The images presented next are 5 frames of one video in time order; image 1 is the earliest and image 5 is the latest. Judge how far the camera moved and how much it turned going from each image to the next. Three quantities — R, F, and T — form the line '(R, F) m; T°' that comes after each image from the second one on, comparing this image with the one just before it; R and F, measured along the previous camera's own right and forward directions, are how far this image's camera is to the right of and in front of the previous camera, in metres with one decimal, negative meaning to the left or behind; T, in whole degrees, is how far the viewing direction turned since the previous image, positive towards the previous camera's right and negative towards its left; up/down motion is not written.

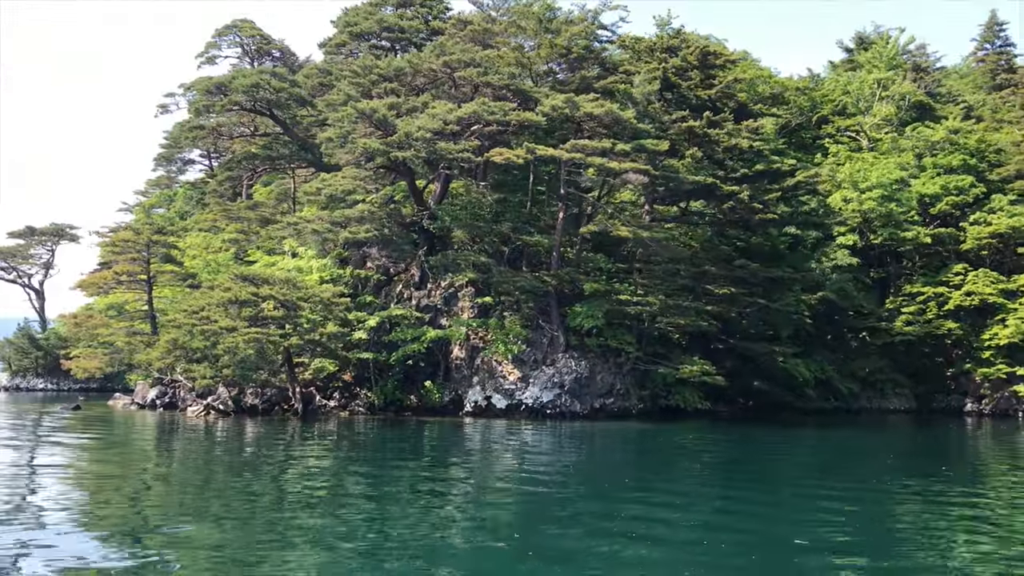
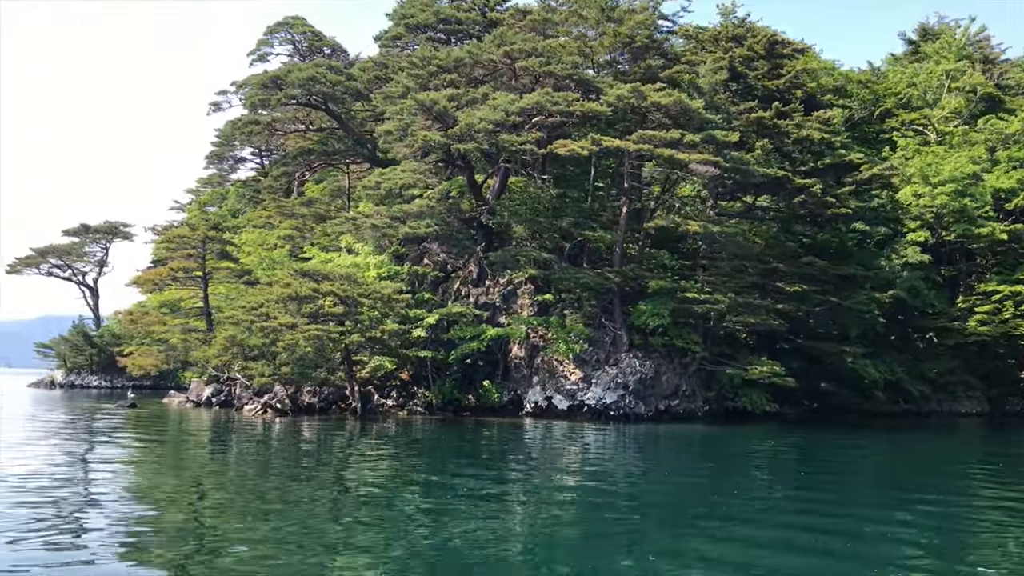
(-0.7, +1.0) m; -3°
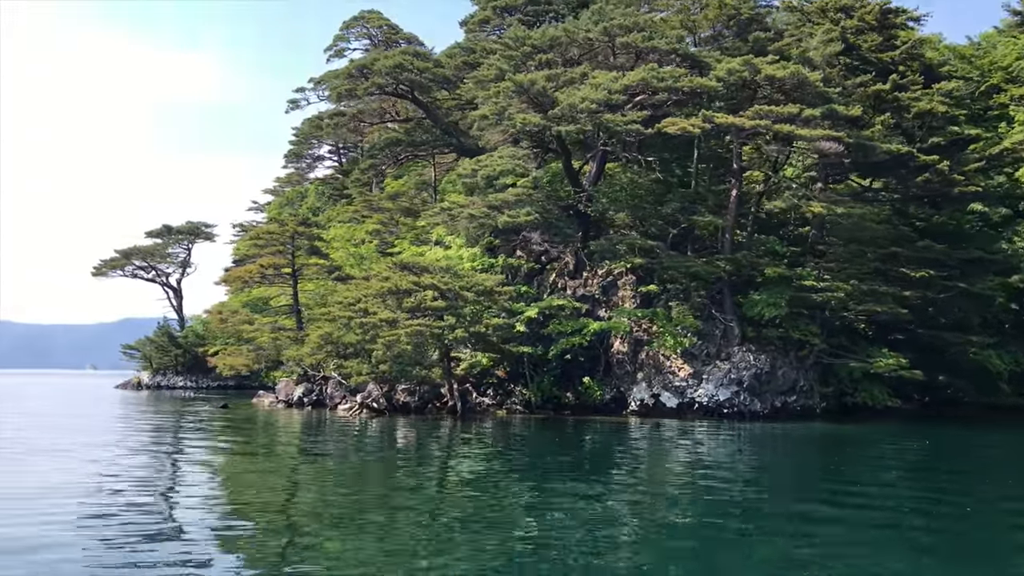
(-1.1, +1.7) m; -4°
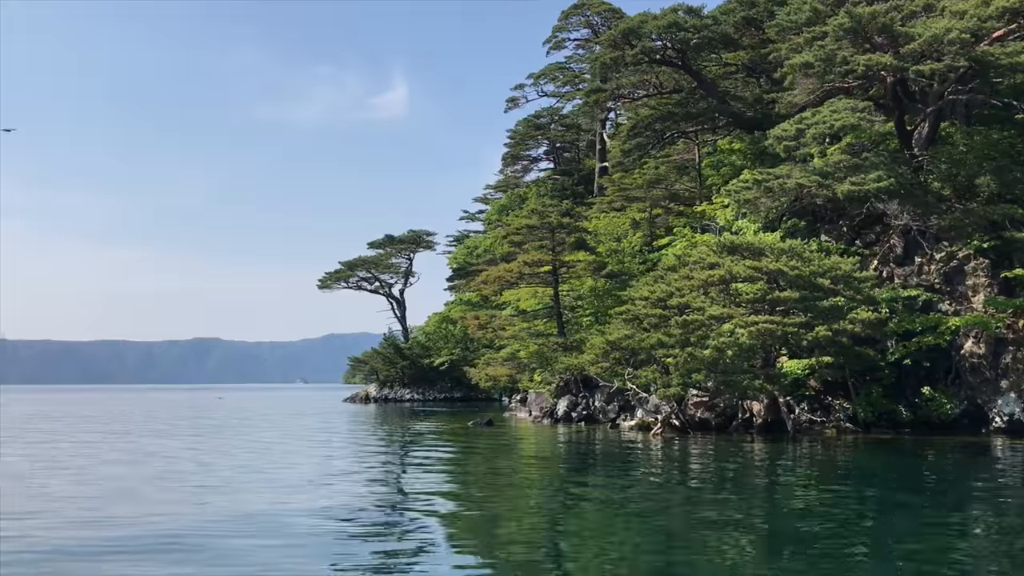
(-3.6, +4.7) m; -11°
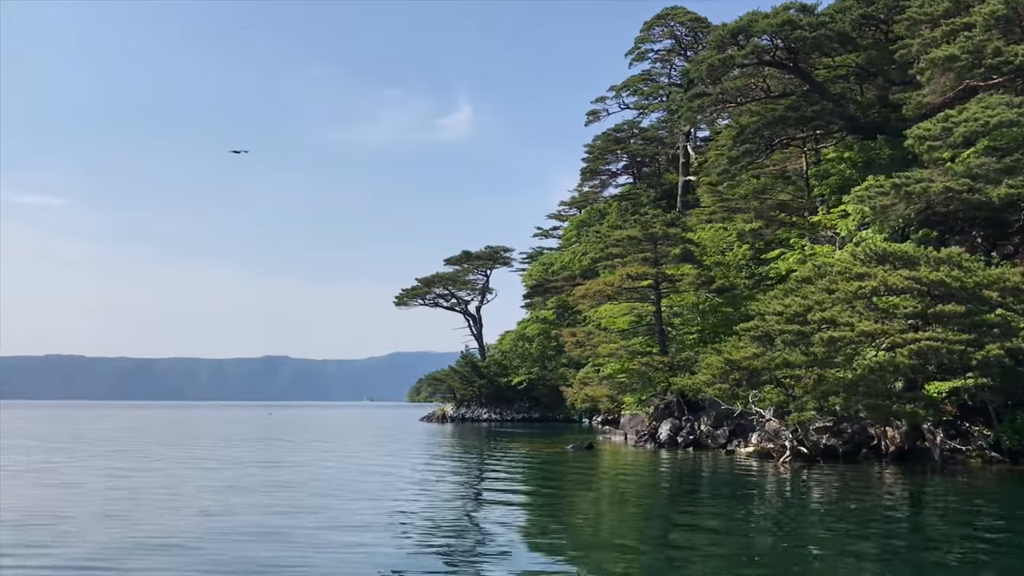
(-1.2, +1.6) m; -4°
